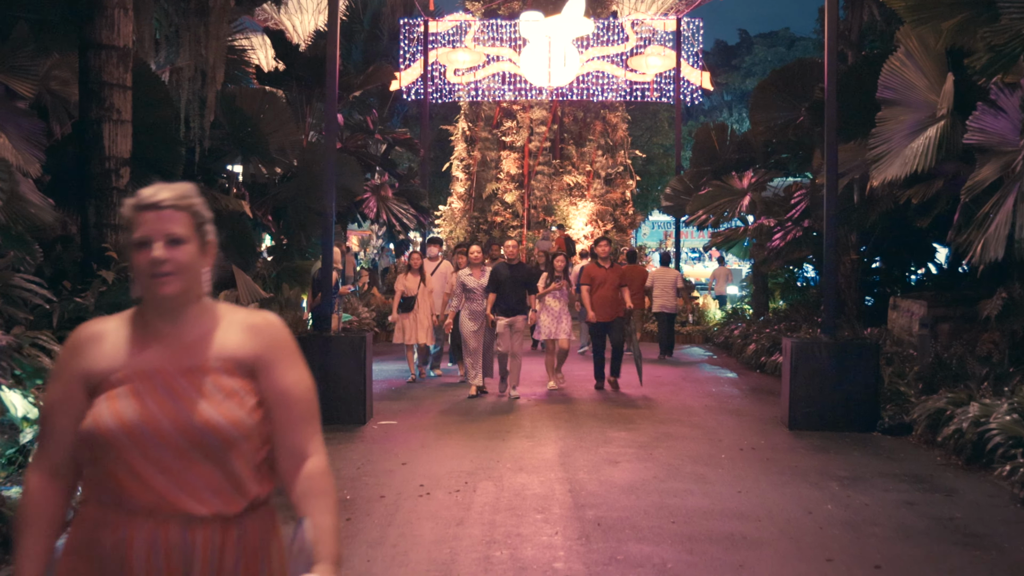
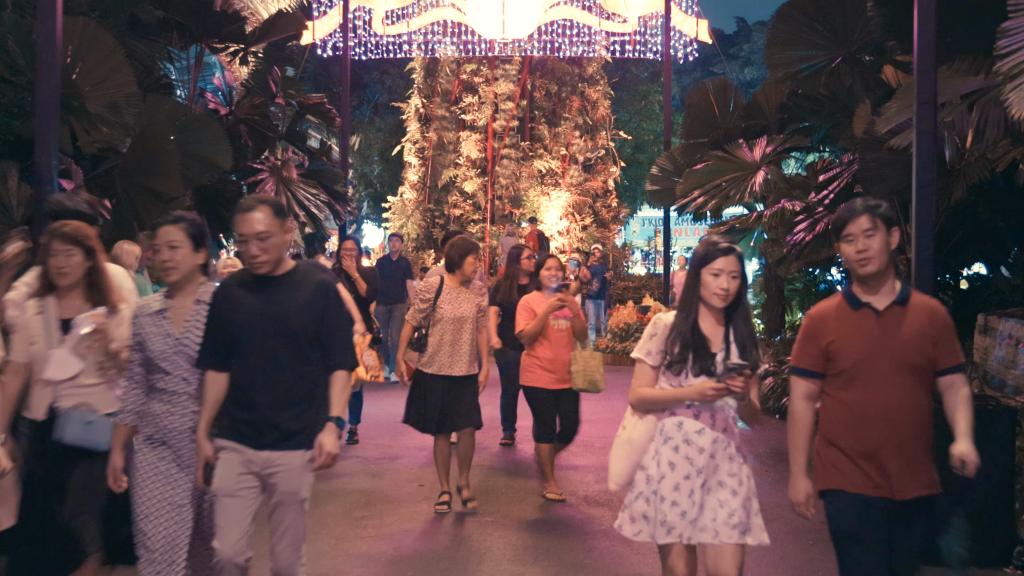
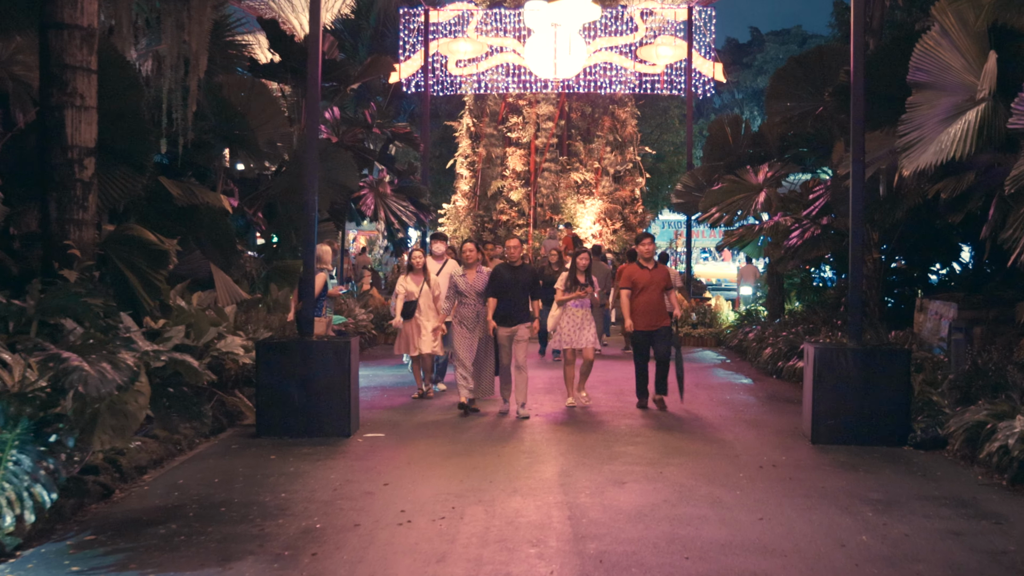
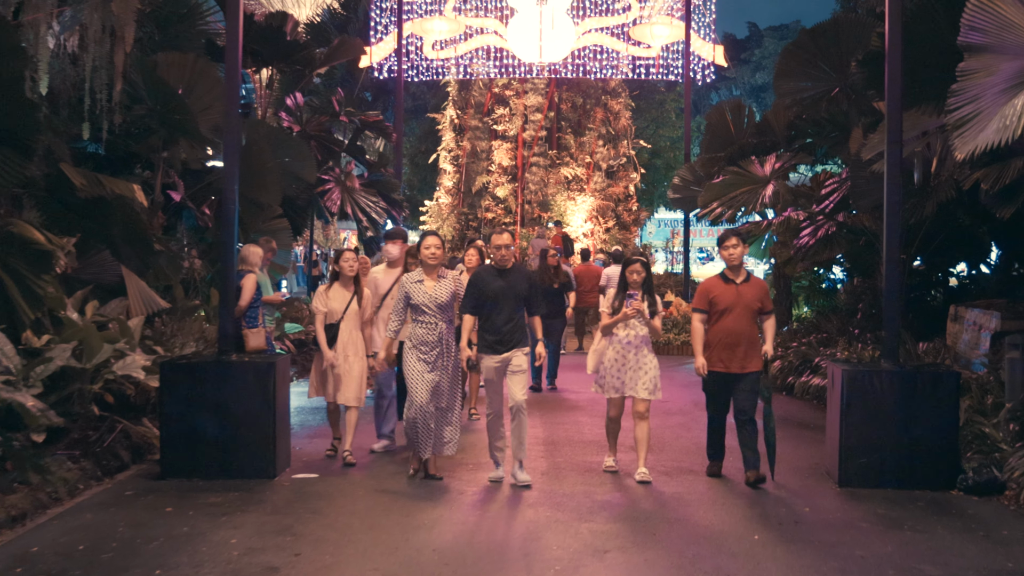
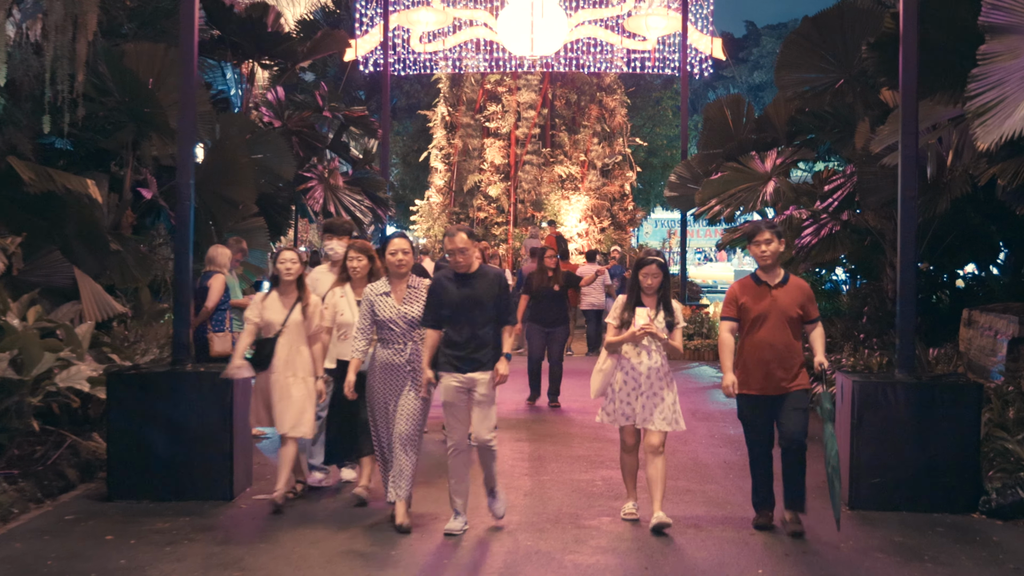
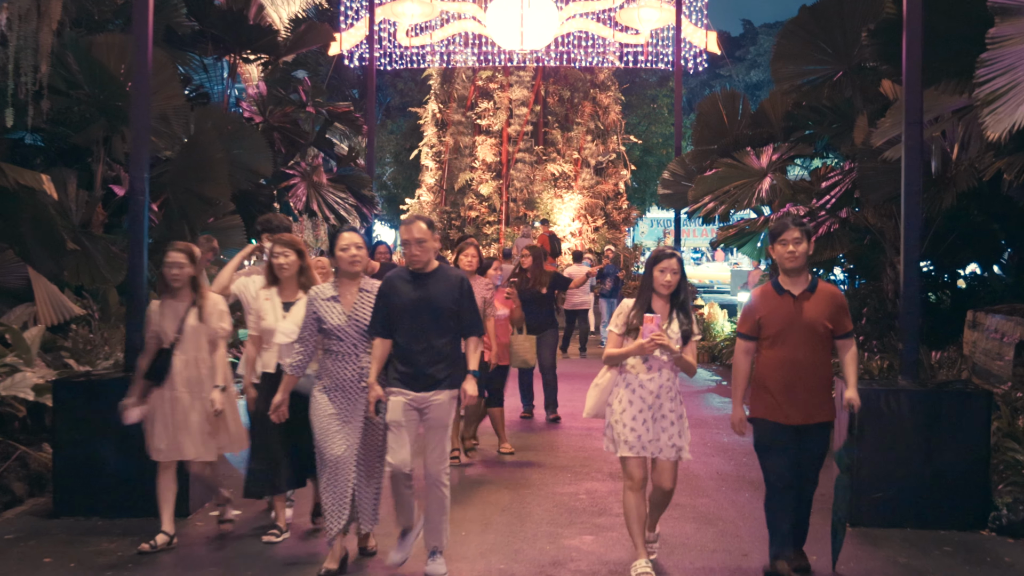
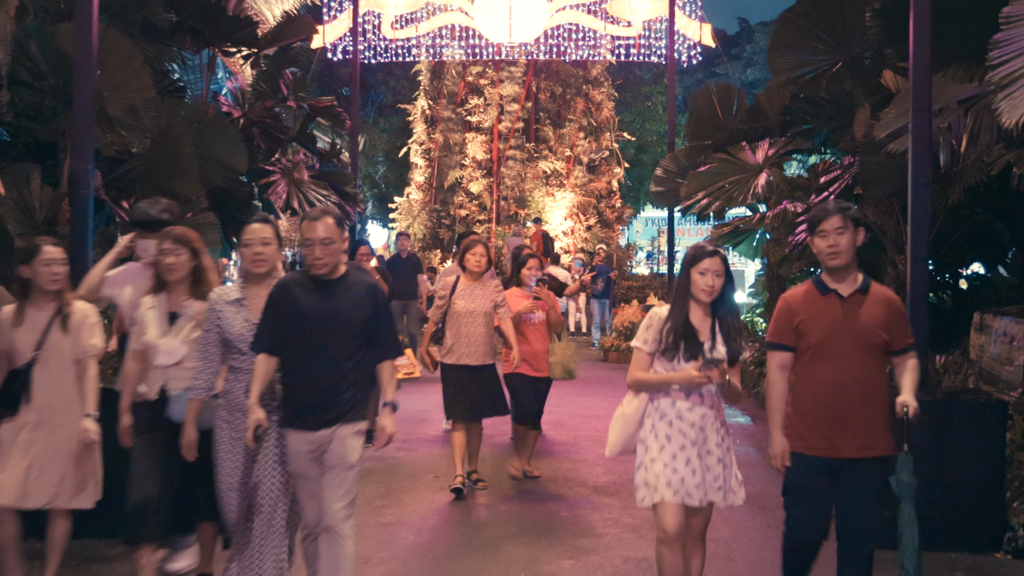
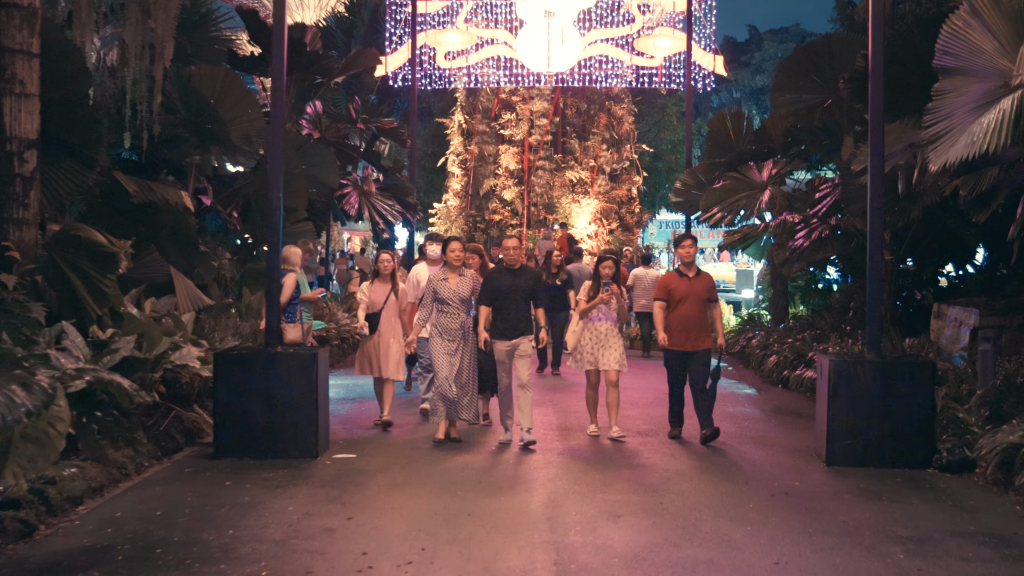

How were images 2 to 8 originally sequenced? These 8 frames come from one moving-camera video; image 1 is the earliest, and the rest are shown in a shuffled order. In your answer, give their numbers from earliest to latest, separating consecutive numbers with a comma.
3, 8, 4, 5, 6, 7, 2
